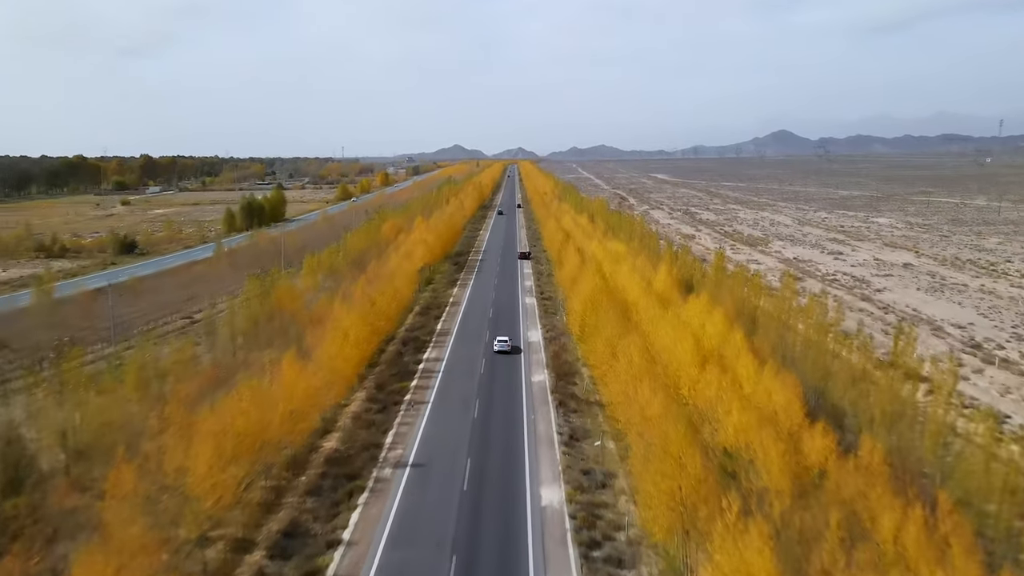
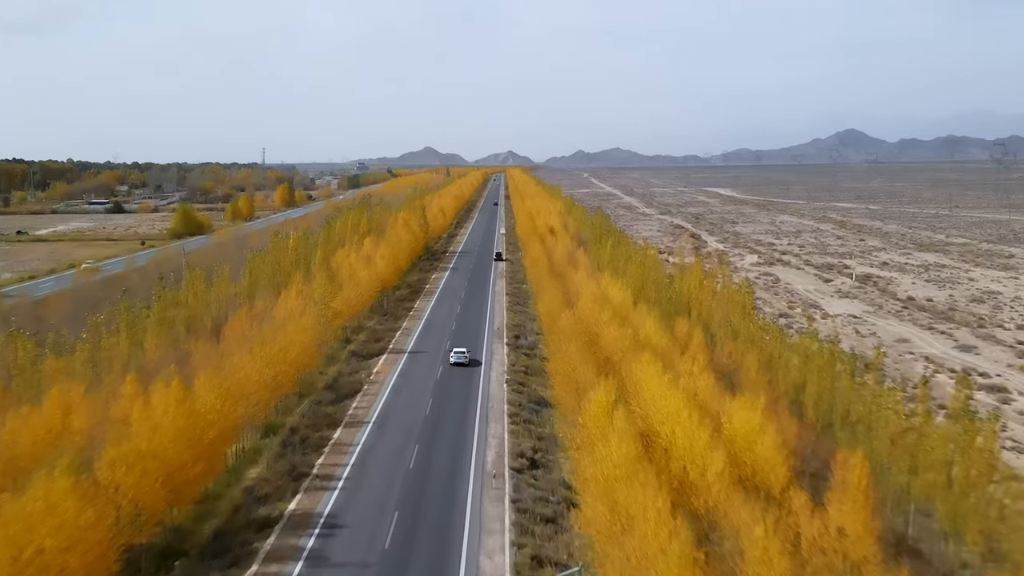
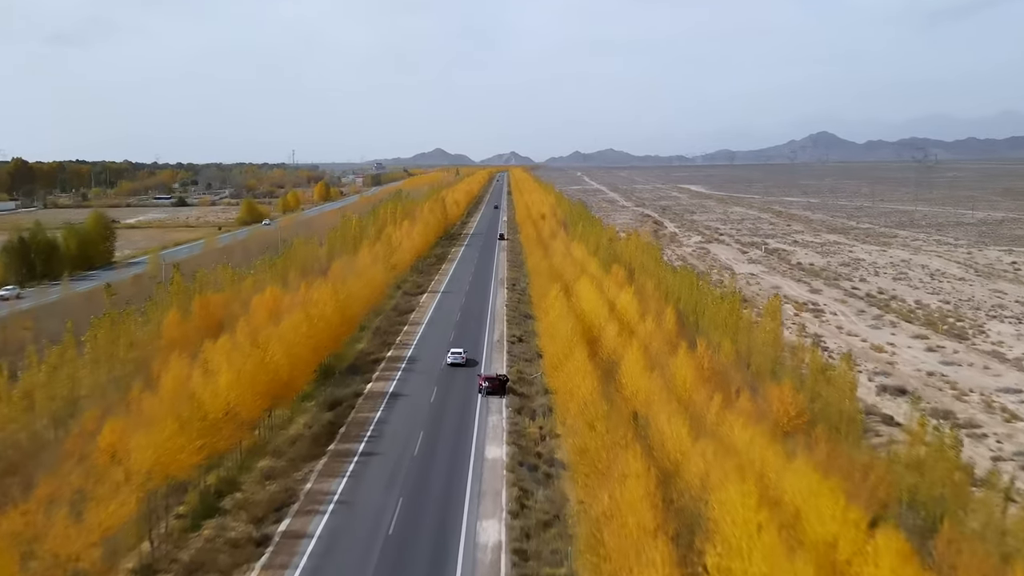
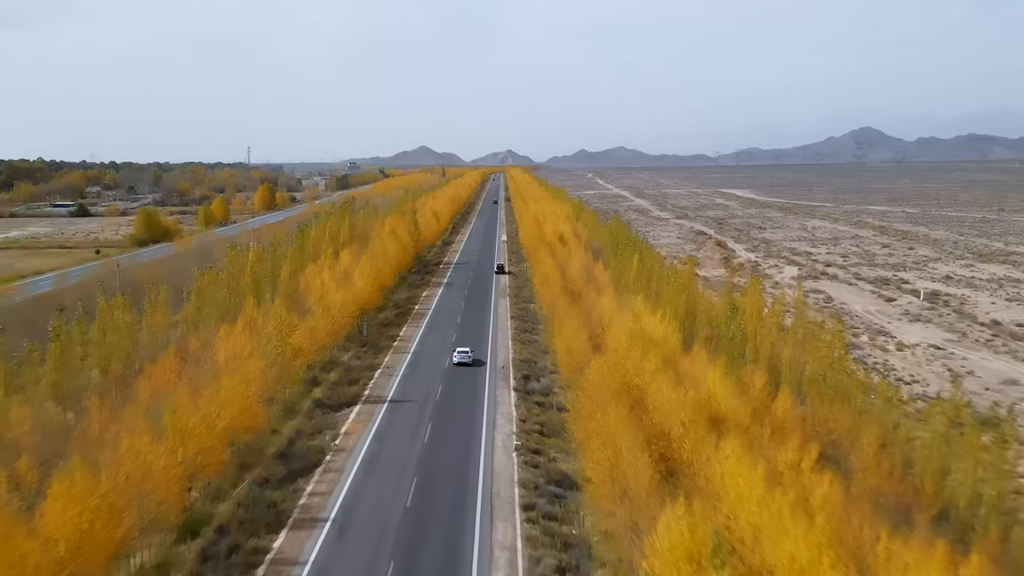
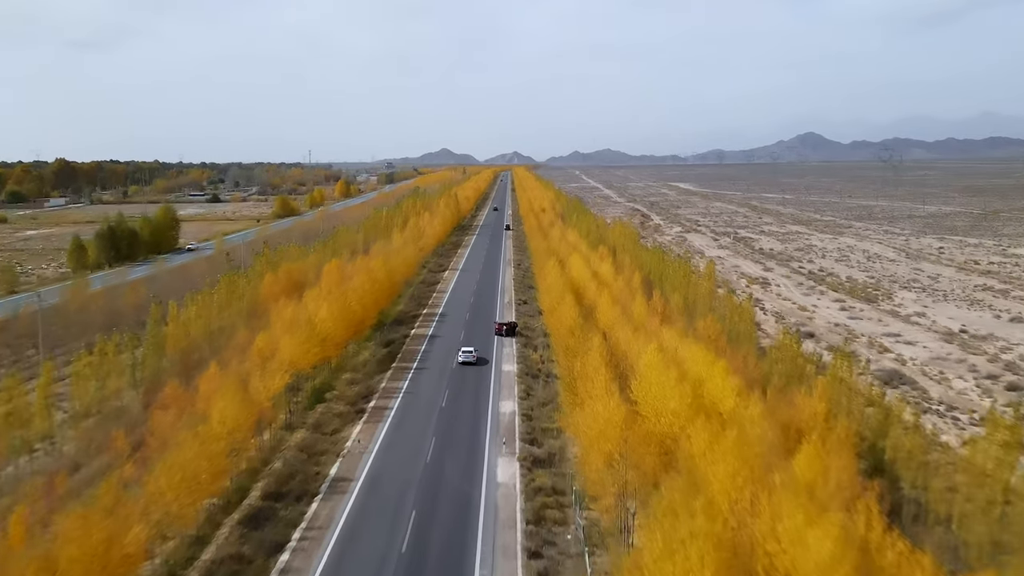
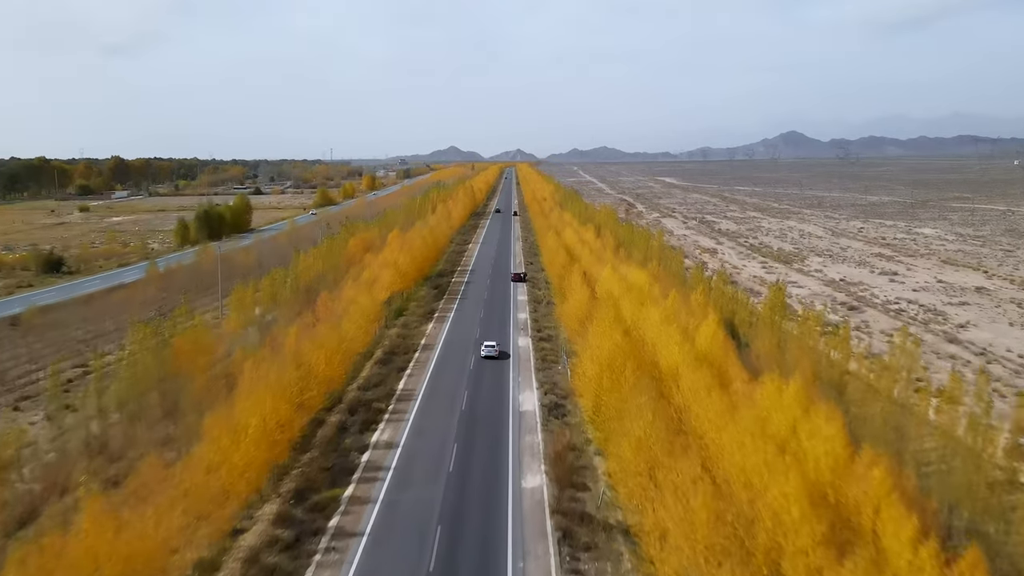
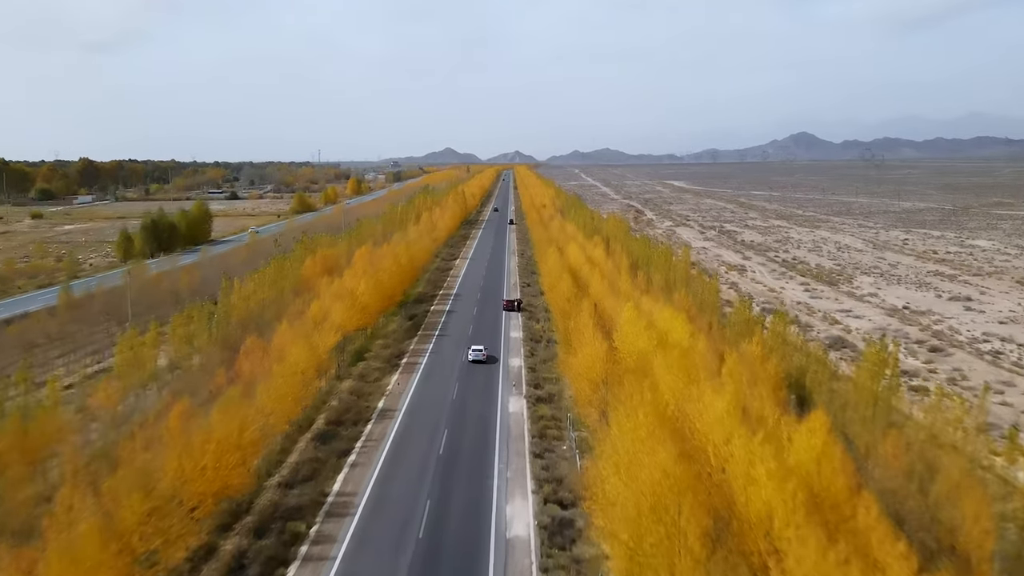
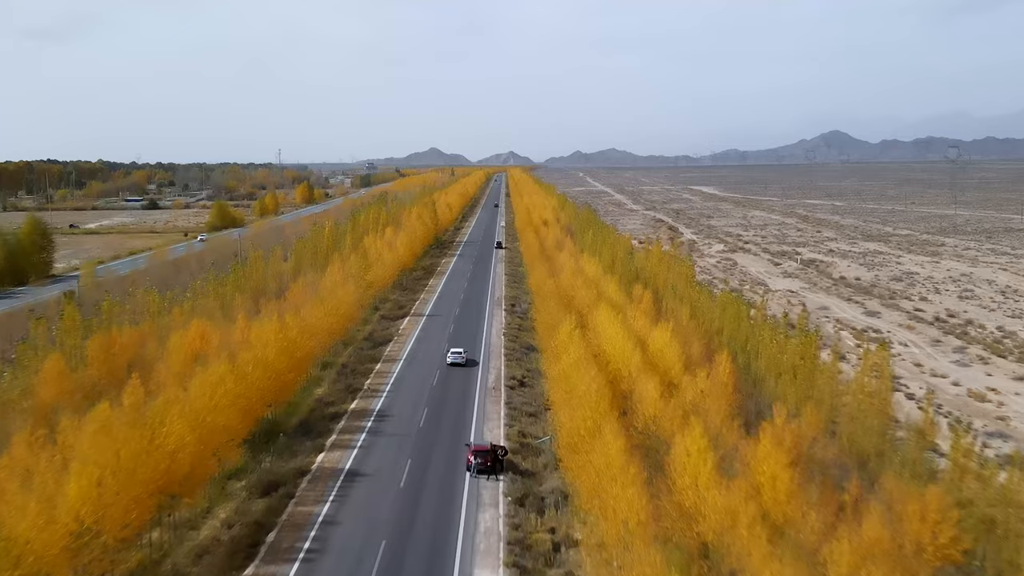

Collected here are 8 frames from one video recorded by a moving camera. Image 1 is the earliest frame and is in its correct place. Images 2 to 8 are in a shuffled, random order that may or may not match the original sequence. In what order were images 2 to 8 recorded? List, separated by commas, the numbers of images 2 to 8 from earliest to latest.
6, 7, 5, 3, 8, 2, 4
